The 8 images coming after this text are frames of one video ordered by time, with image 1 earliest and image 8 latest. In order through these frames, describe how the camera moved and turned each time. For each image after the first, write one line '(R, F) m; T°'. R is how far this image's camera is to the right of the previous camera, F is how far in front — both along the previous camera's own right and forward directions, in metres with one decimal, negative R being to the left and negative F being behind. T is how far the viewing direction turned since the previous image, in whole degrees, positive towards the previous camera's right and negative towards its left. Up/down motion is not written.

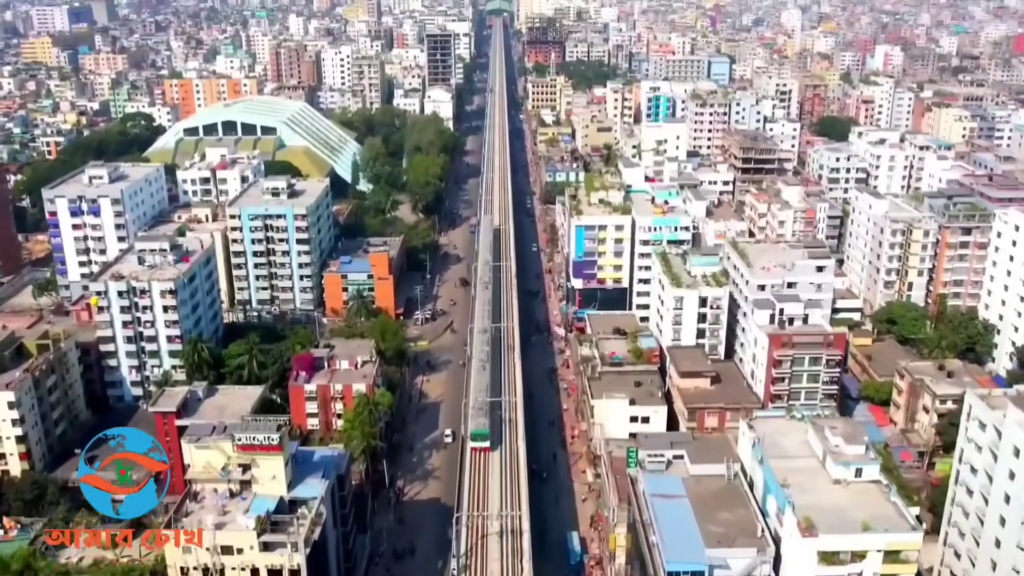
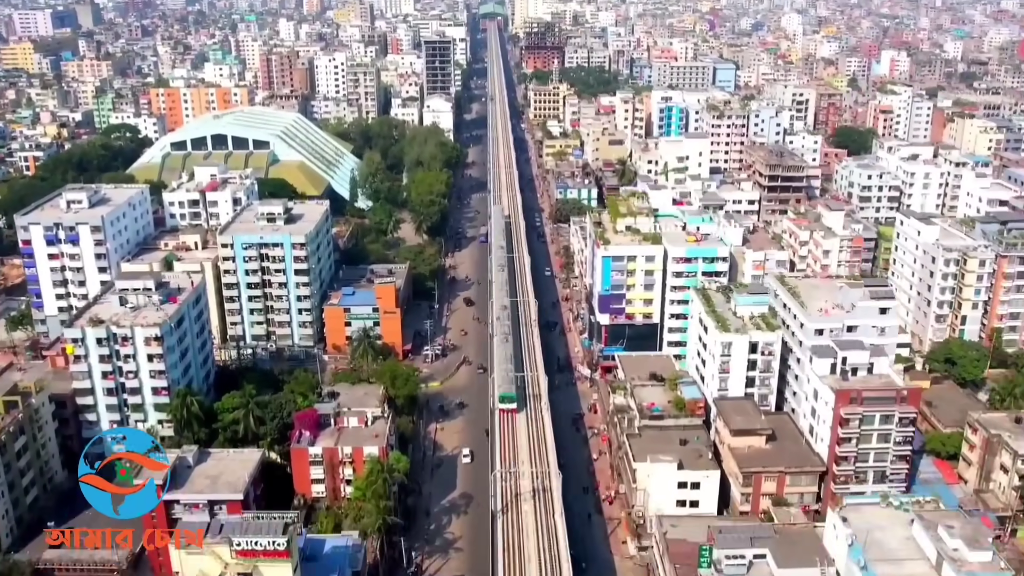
(-1.7, +5.2) m; +1°
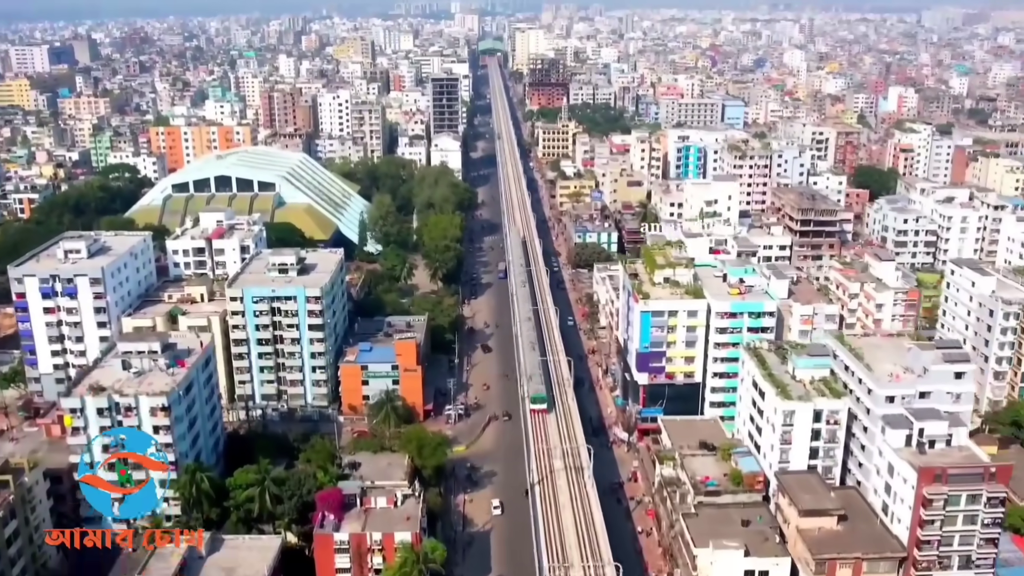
(-1.9, +3.7) m; 0°
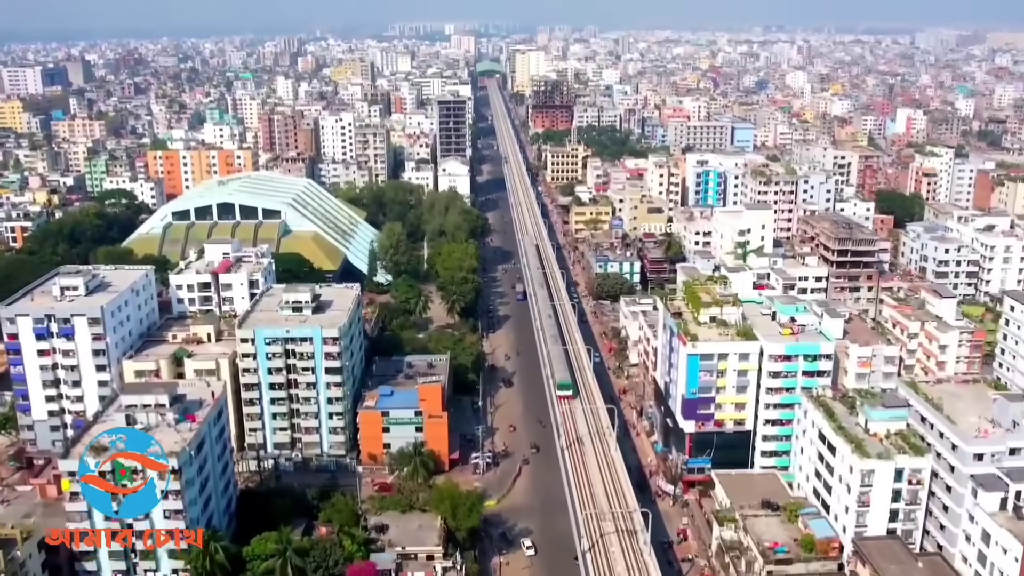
(-2.0, +3.9) m; 0°
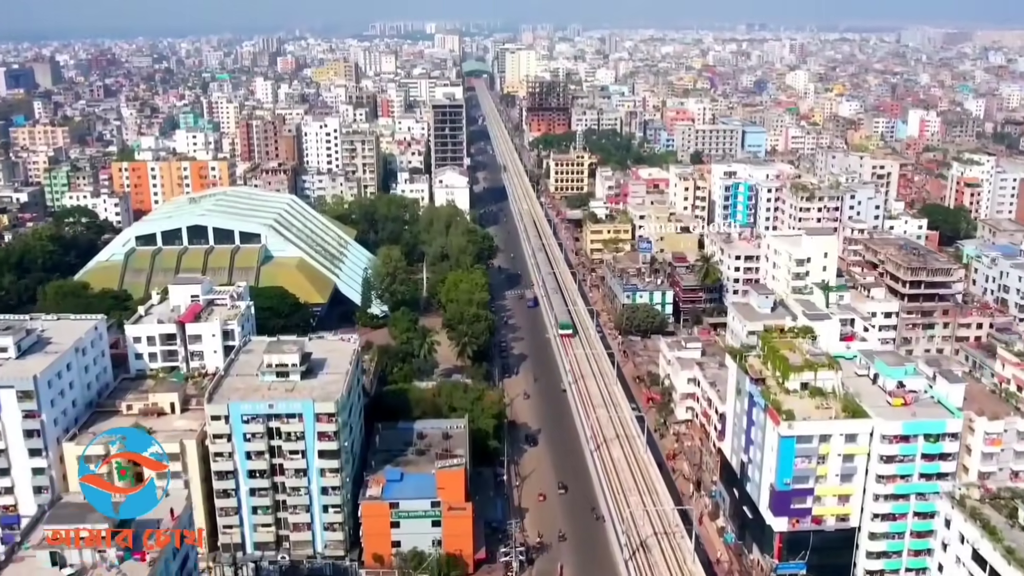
(-2.3, +9.8) m; +1°
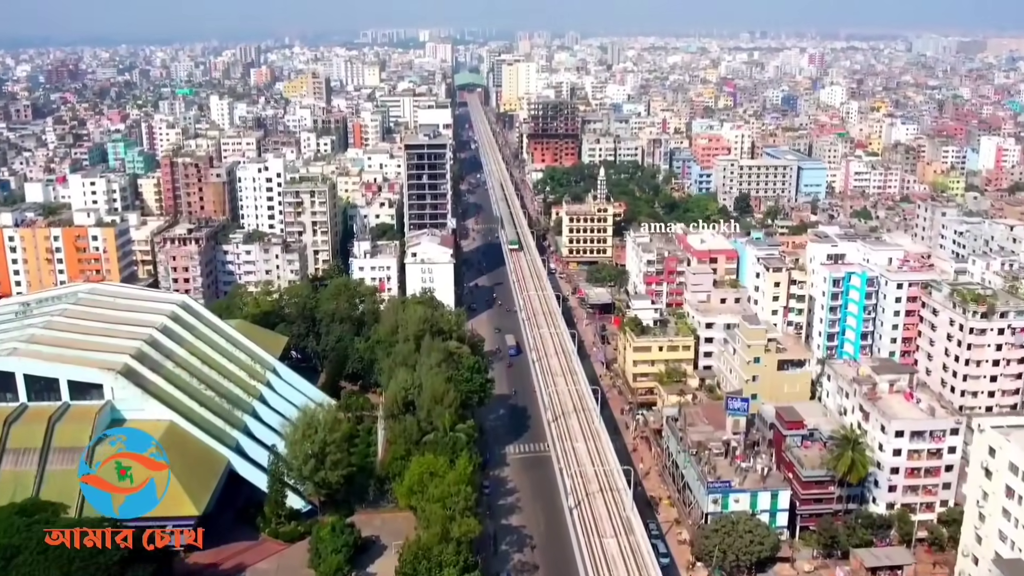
(-0.4, +27.8) m; 0°
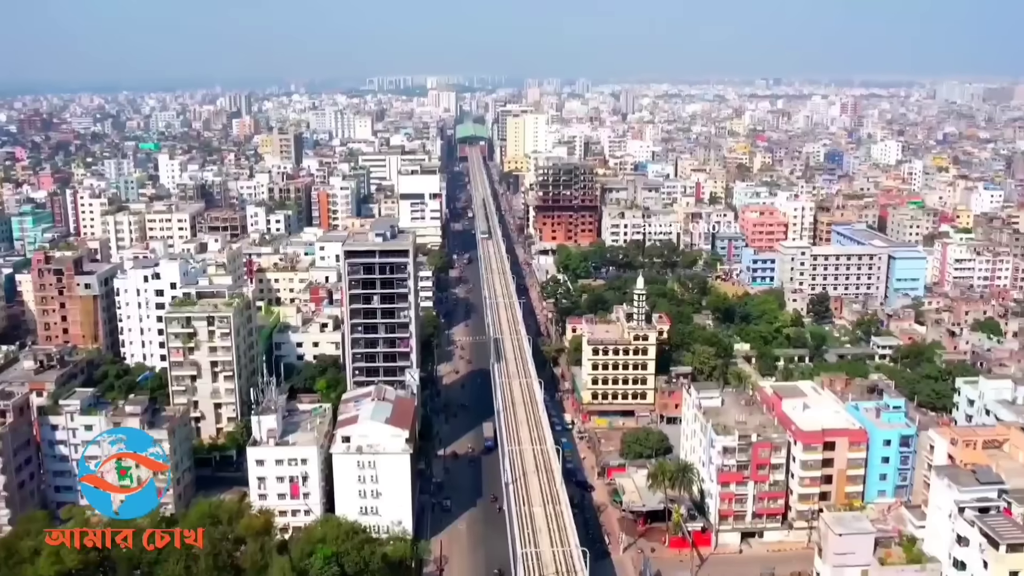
(+0.7, +26.8) m; -1°
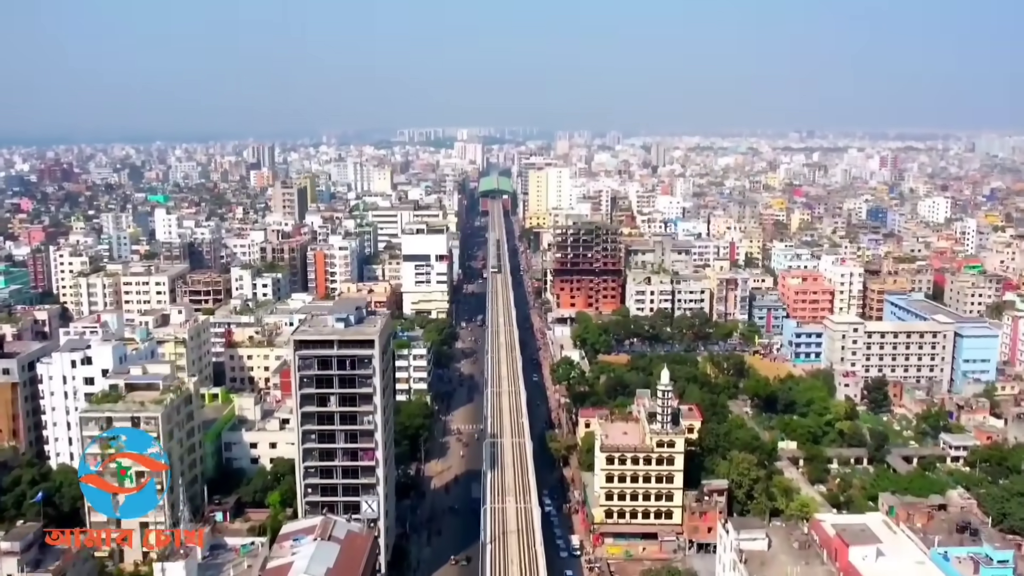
(+1.7, +10.3) m; -2°
